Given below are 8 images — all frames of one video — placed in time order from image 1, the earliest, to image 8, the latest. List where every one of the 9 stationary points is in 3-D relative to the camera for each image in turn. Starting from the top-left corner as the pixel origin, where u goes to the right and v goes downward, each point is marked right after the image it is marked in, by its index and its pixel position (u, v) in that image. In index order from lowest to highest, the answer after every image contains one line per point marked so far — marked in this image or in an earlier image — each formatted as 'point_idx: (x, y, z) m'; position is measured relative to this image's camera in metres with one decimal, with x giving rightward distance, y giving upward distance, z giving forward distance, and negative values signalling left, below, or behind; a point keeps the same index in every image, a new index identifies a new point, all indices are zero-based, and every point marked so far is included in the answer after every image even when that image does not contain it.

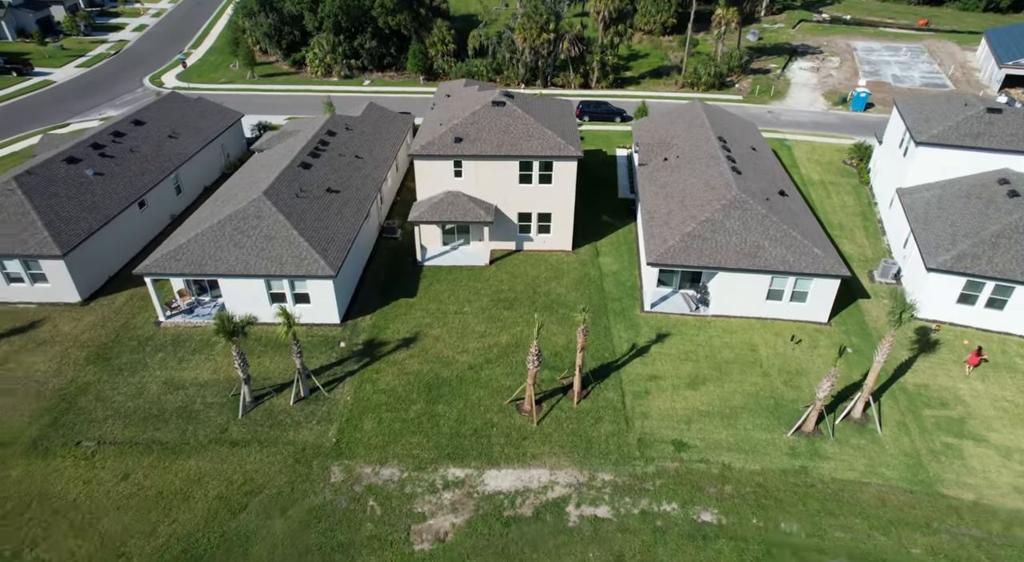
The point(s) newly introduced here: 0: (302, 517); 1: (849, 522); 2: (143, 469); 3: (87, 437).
0: (-6.3, -7.0, +17.8) m
1: (+10.1, -7.2, +17.8) m
2: (-11.8, -6.0, +19.2) m
3: (-14.3, -5.3, +20.2) m
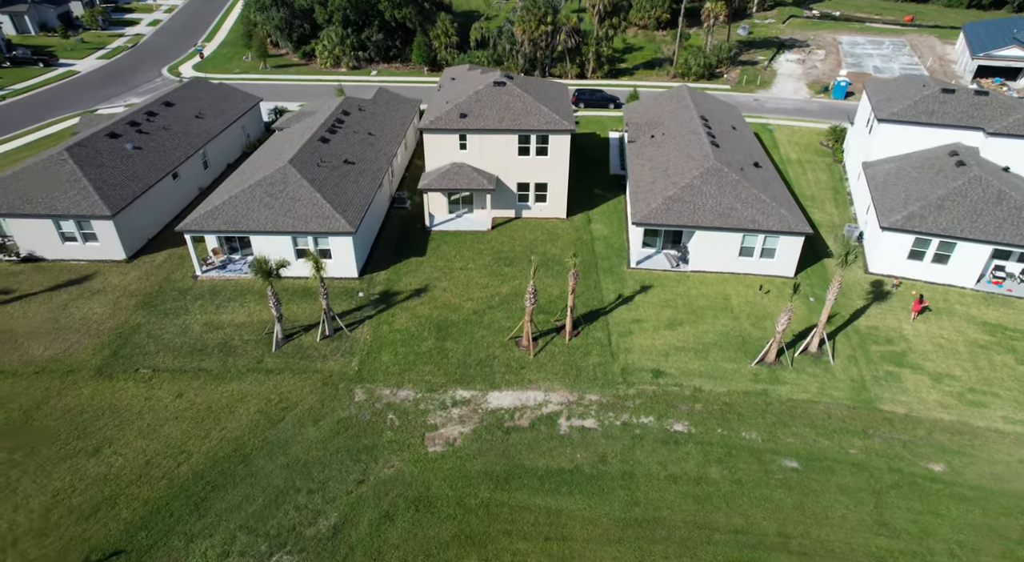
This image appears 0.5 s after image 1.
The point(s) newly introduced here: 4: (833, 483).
0: (-6.3, -5.0, +20.8) m
1: (+10.1, -5.2, +20.8) m
2: (-11.8, -4.0, +22.2) m
3: (-14.3, -3.3, +23.2) m
4: (+10.4, -6.5, +19.3) m
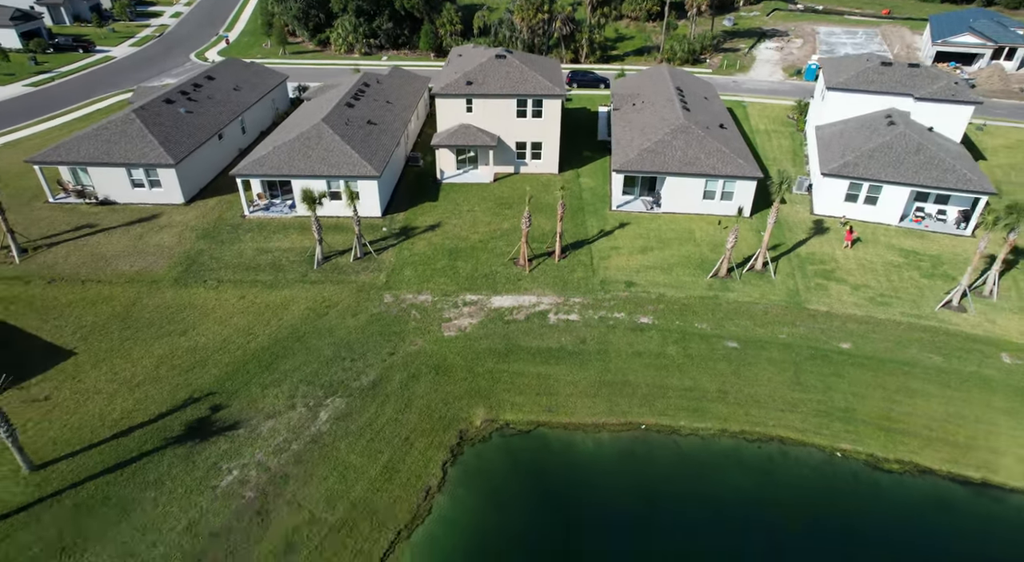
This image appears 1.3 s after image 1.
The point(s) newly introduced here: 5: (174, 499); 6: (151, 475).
0: (-6.3, -1.6, +26.0) m
1: (+10.0, -1.8, +26.0) m
2: (-11.9, -0.6, +27.4) m
3: (-14.4, +0.2, +28.4) m
4: (+10.4, -3.1, +24.5) m
5: (-10.4, -6.6, +18.4) m
6: (-11.5, -6.1, +19.0) m
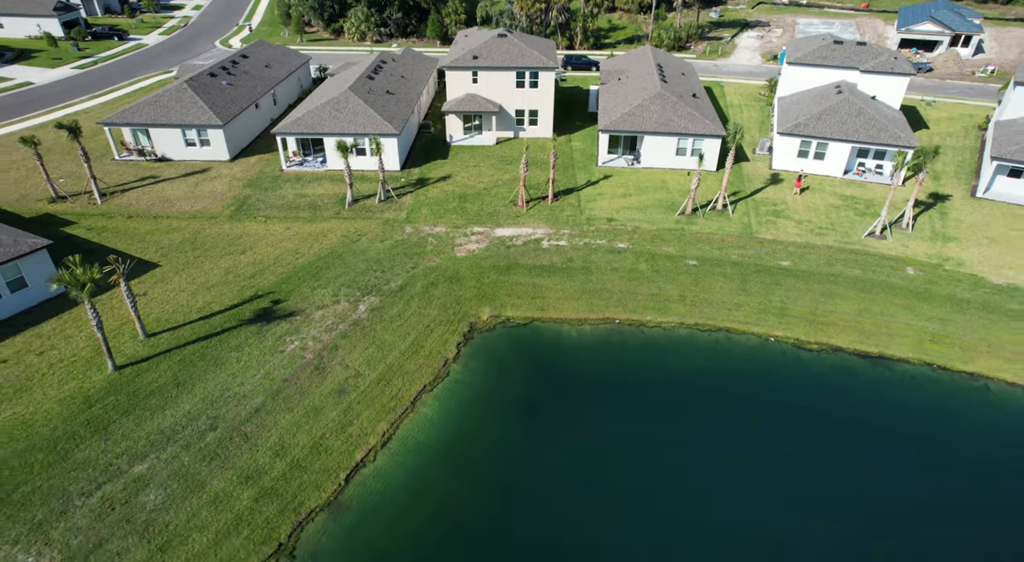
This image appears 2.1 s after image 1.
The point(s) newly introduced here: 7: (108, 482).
0: (-6.3, +2.0, +31.6) m
1: (+10.0, +1.8, +31.6) m
2: (-11.9, +3.1, +32.9) m
3: (-14.4, +3.8, +34.0) m
4: (+10.4, +0.5, +30.1) m
5: (-10.4, -2.9, +24.0) m
6: (-11.5, -2.4, +24.5) m
7: (-12.7, -6.3, +18.9) m
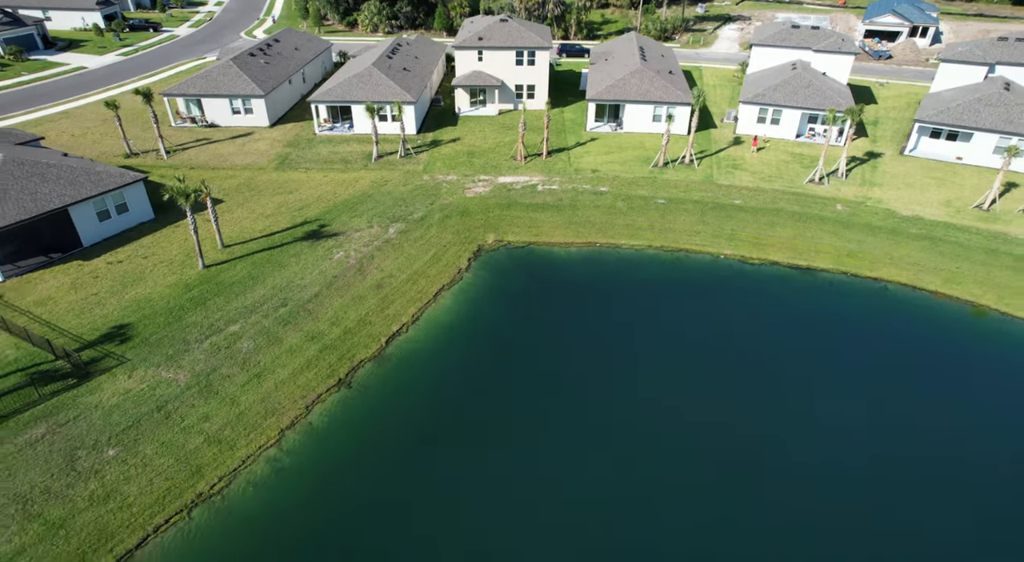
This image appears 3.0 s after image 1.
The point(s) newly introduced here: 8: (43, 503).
0: (-6.3, +6.0, +38.0) m
1: (+10.0, +5.8, +38.0) m
2: (-11.8, +7.0, +39.4) m
3: (-14.4, +7.8, +40.4) m
4: (+10.4, +4.5, +36.5) m
5: (-10.4, +1.1, +30.4) m
6: (-11.5, +1.6, +31.0) m
7: (-12.7, -2.2, +25.3) m
8: (-14.5, -6.8, +18.6) m
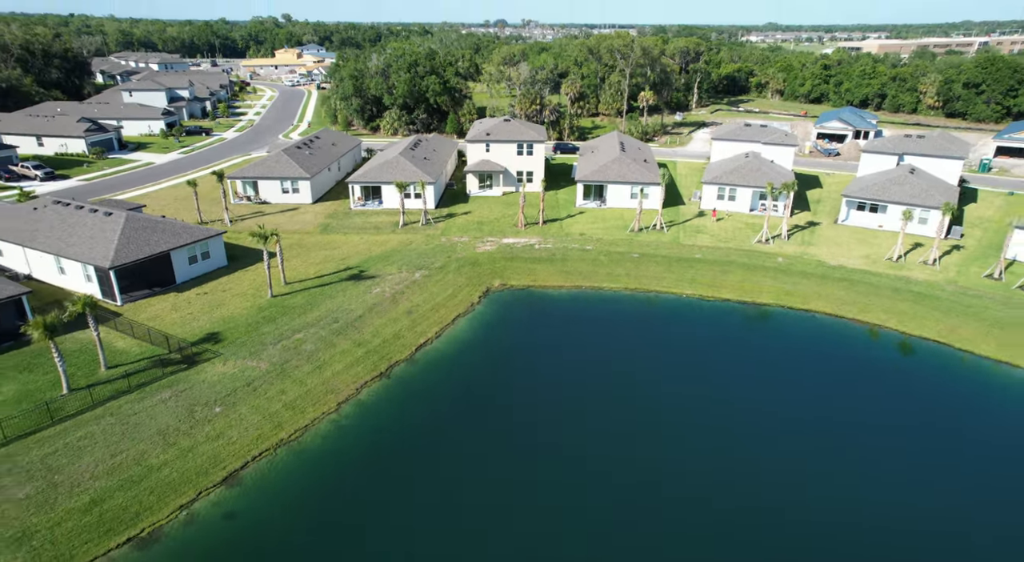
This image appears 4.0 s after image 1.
0: (-6.1, +2.8, +46.6) m
1: (+10.2, +2.6, +46.6) m
2: (-11.7, +3.6, +48.2) m
3: (-14.2, +4.1, +49.3) m
4: (+10.6, +1.5, +44.9) m
5: (-10.2, -0.8, +38.3) m
6: (-11.3, -0.4, +38.9) m
7: (-12.5, -3.2, +32.8) m
8: (-14.4, -6.6, +25.4) m
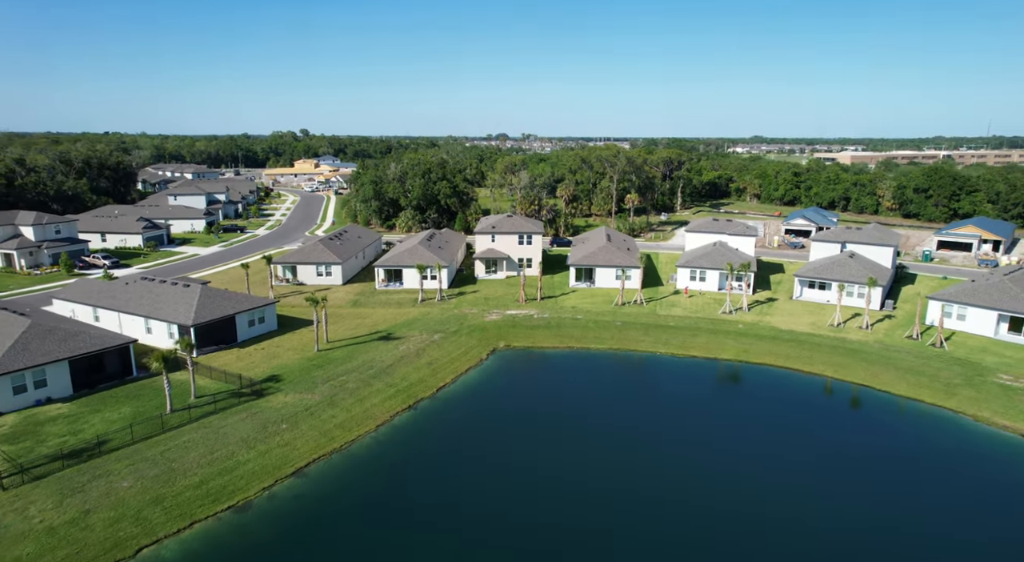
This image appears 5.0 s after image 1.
0: (-5.9, -3.3, +55.2) m
1: (+10.4, -3.4, +55.1) m
2: (-11.4, -2.8, +56.9) m
3: (-14.0, -2.4, +58.1) m
4: (+10.8, -4.1, +53.3) m
5: (-10.0, -5.3, +46.4) m
6: (-11.1, -5.1, +47.1) m
7: (-12.3, -6.8, +40.5) m
8: (-14.2, -8.9, +32.7) m
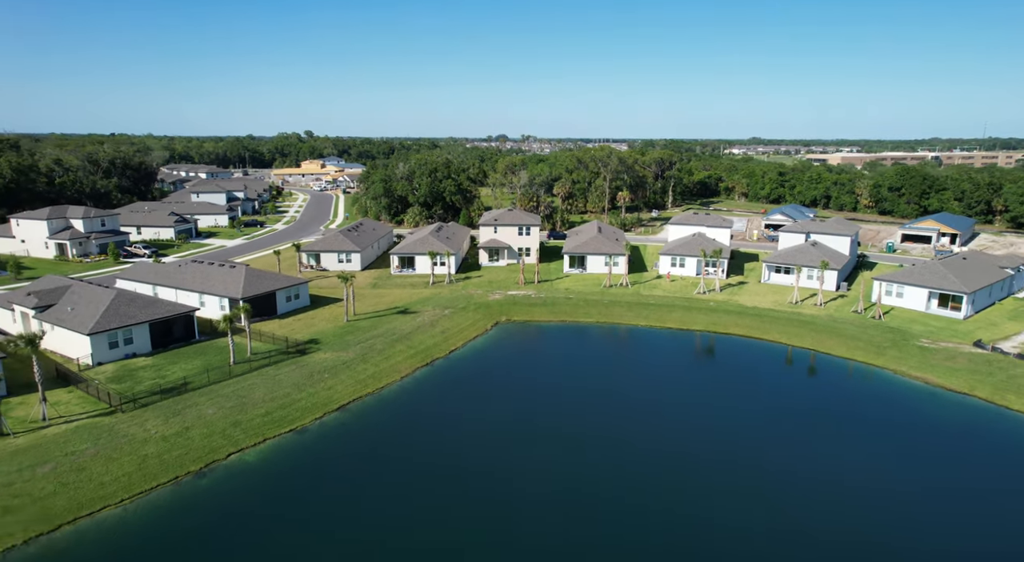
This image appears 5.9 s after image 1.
0: (-5.9, -1.6, +63.0) m
1: (+10.5, -1.8, +62.9) m
2: (-11.4, -1.1, +64.7) m
3: (-13.9, -0.8, +65.9) m
4: (+10.9, -2.5, +61.1) m
5: (-9.9, -3.7, +54.2) m
6: (-11.1, -3.4, +54.9) m
7: (-12.3, -5.1, +48.3) m
8: (-14.1, -7.2, +40.5) m
